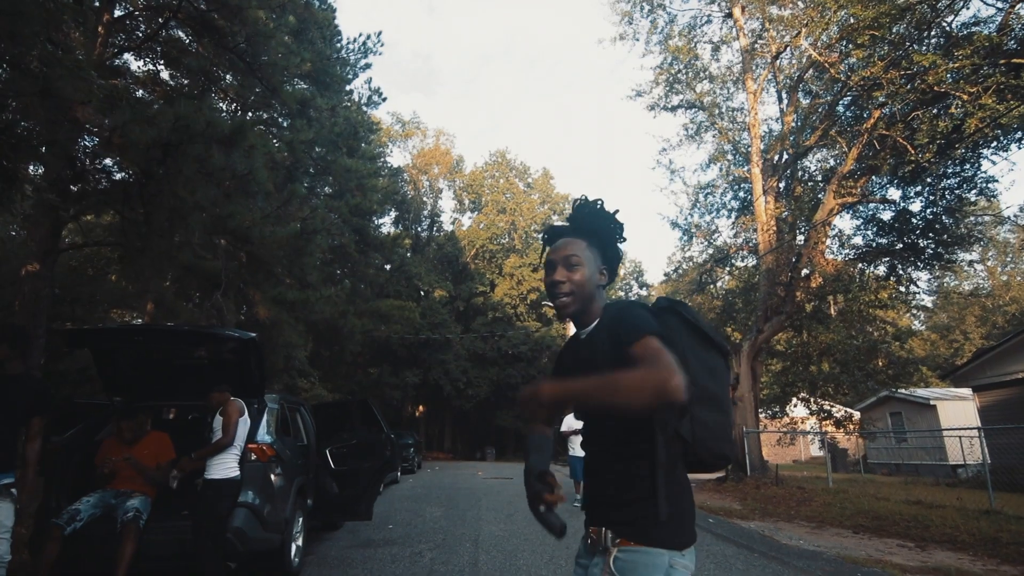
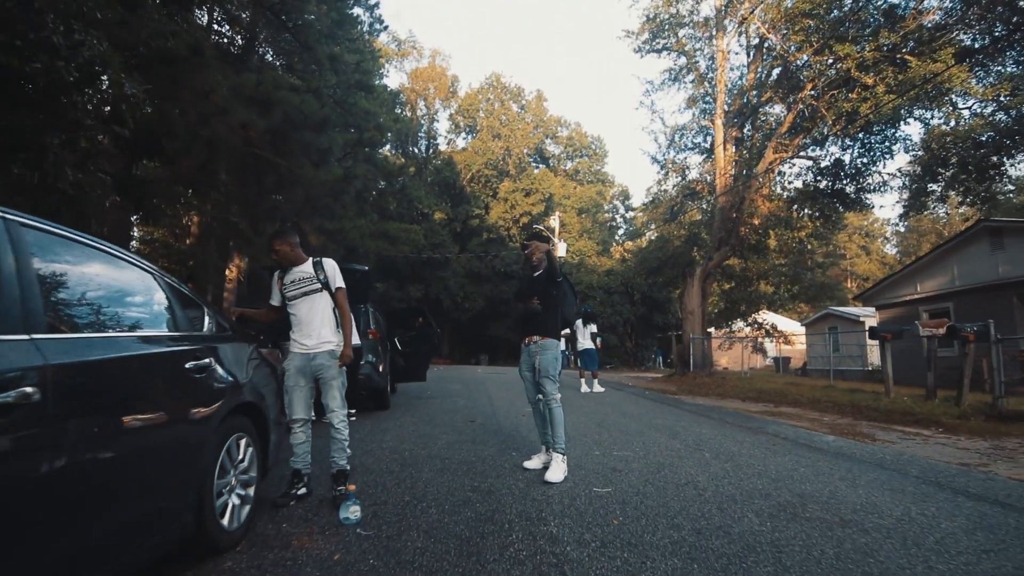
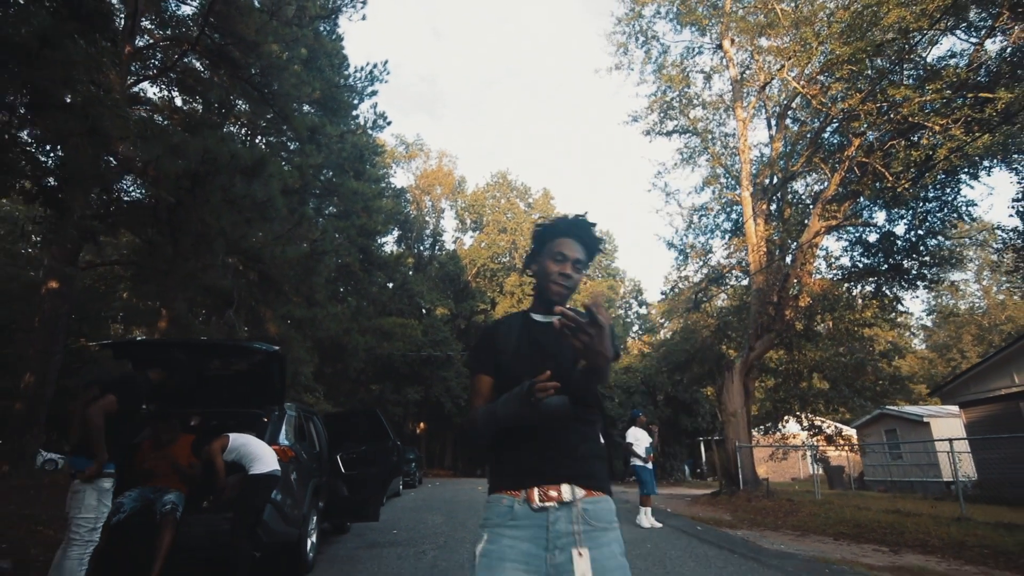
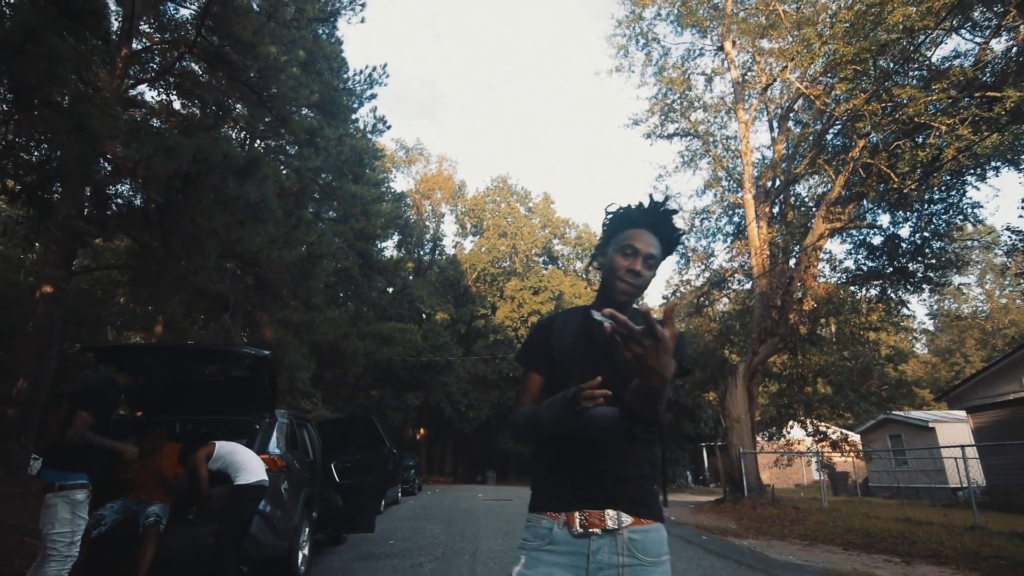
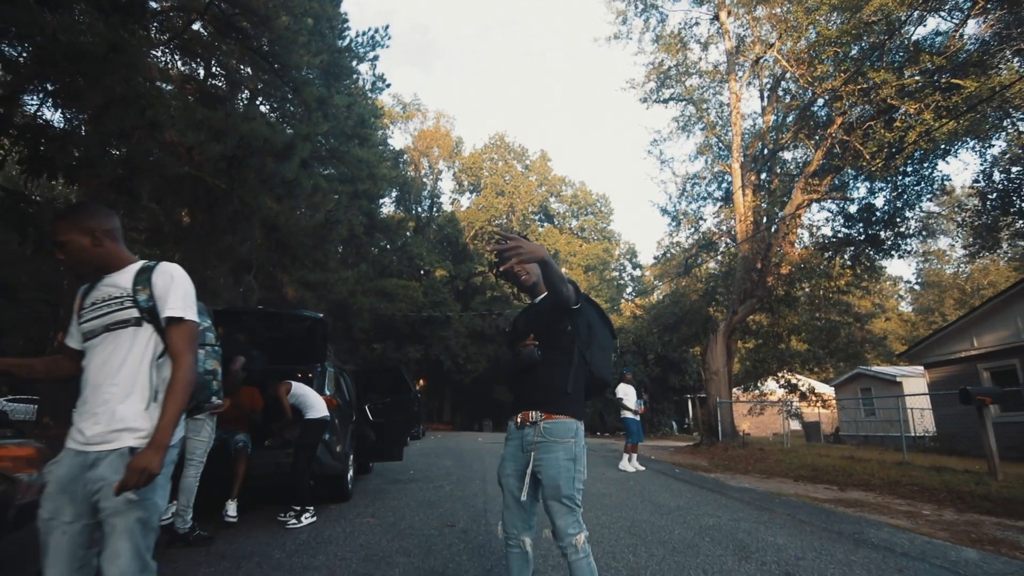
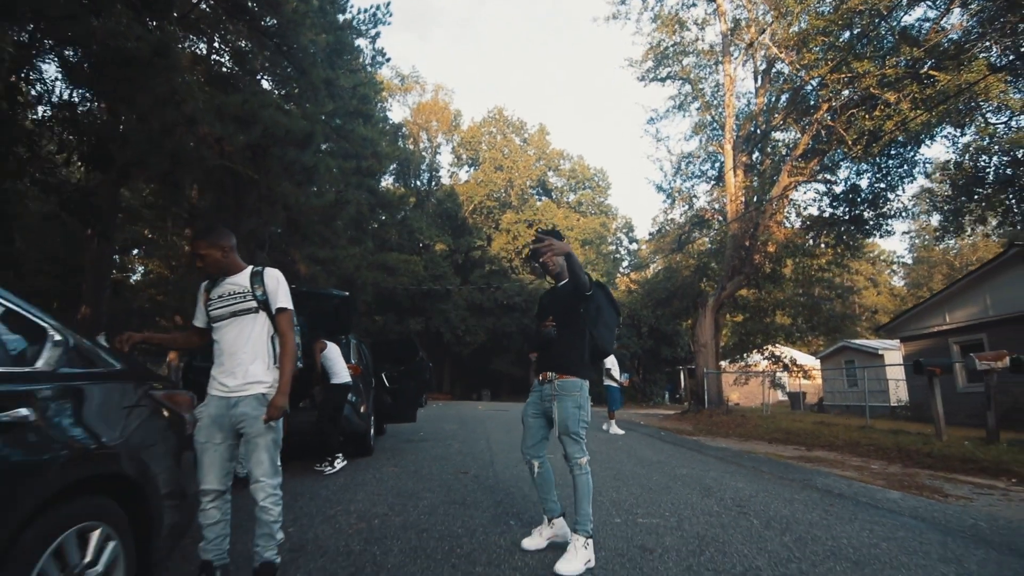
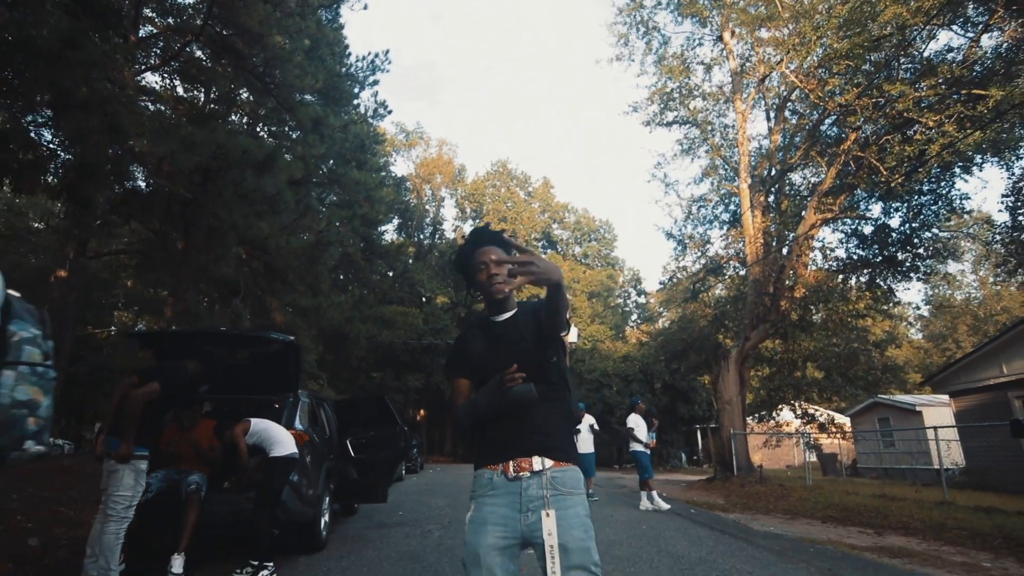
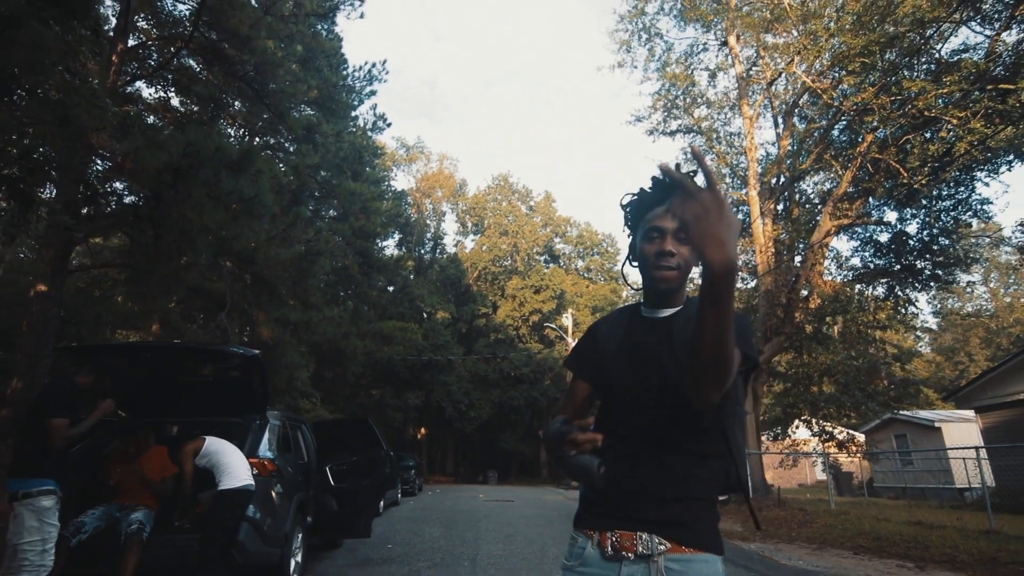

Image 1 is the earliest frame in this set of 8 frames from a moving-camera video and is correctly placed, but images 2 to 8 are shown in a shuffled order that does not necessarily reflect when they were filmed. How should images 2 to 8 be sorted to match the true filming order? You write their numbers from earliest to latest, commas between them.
8, 4, 3, 7, 5, 6, 2
